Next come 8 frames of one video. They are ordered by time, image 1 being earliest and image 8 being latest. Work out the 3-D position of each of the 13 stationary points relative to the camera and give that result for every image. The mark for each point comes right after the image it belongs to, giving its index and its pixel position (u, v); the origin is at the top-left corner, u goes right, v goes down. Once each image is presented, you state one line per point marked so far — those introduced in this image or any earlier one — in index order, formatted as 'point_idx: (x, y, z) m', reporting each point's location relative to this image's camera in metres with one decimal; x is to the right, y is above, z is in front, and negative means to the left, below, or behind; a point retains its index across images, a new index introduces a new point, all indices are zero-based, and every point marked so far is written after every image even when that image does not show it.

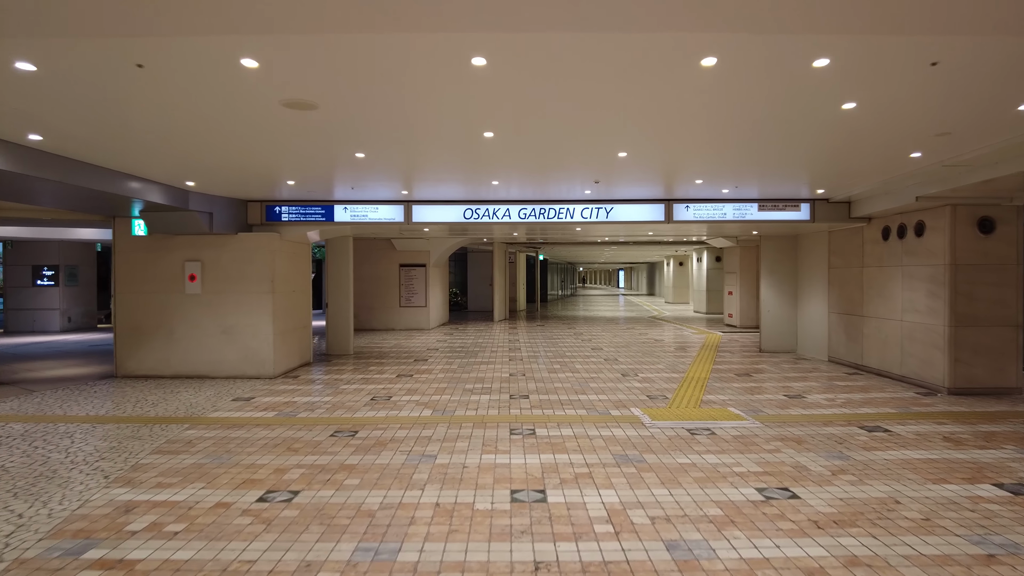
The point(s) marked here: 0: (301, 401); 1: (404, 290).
0: (-2.6, -1.4, +7.8) m
1: (-3.0, -0.1, +17.7) m
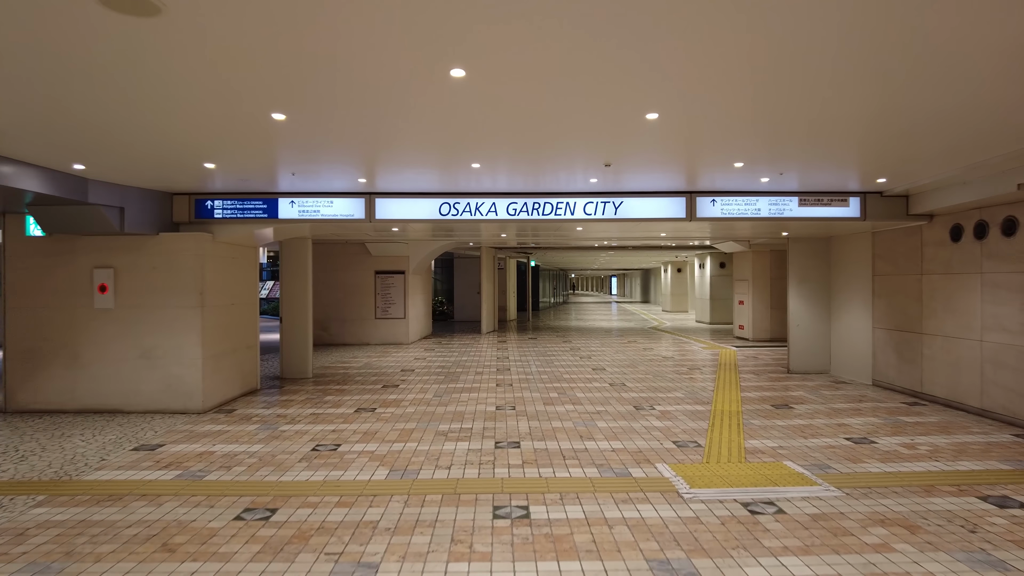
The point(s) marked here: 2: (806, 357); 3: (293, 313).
0: (-2.7, -1.5, +5.9) m
1: (-3.3, -0.3, +15.9) m
2: (+5.0, -1.2, +10.8) m
3: (-3.7, -0.4, +10.7) m
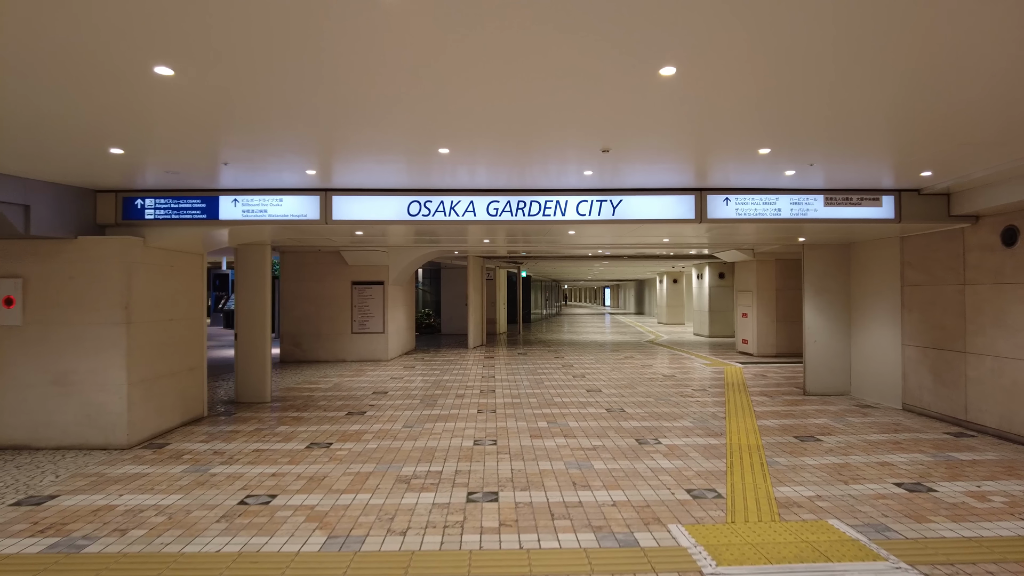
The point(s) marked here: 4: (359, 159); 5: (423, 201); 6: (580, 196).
0: (-2.9, -1.6, +4.8) m
1: (-3.6, -0.6, +14.7) m
2: (+4.8, -1.4, +9.7) m
3: (-3.9, -0.6, +9.5) m
4: (-1.5, +1.2, +6.2) m
5: (-1.0, +1.0, +6.9) m
6: (+0.8, +1.0, +7.0) m
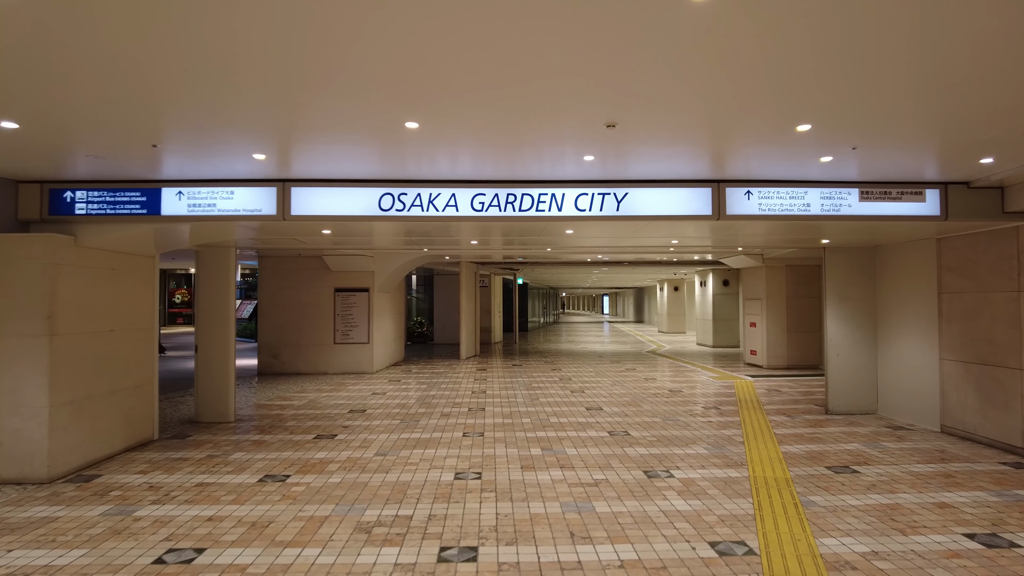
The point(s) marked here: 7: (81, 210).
0: (-3.0, -1.7, +3.8) m
1: (-3.7, -0.8, +13.8) m
2: (+4.7, -1.5, +8.8) m
3: (-4.1, -0.7, +8.6) m
4: (-1.6, +1.2, +5.3) m
5: (-1.1, +0.9, +6.0) m
6: (+0.6, +1.0, +6.1) m
7: (-4.0, +0.7, +5.9) m
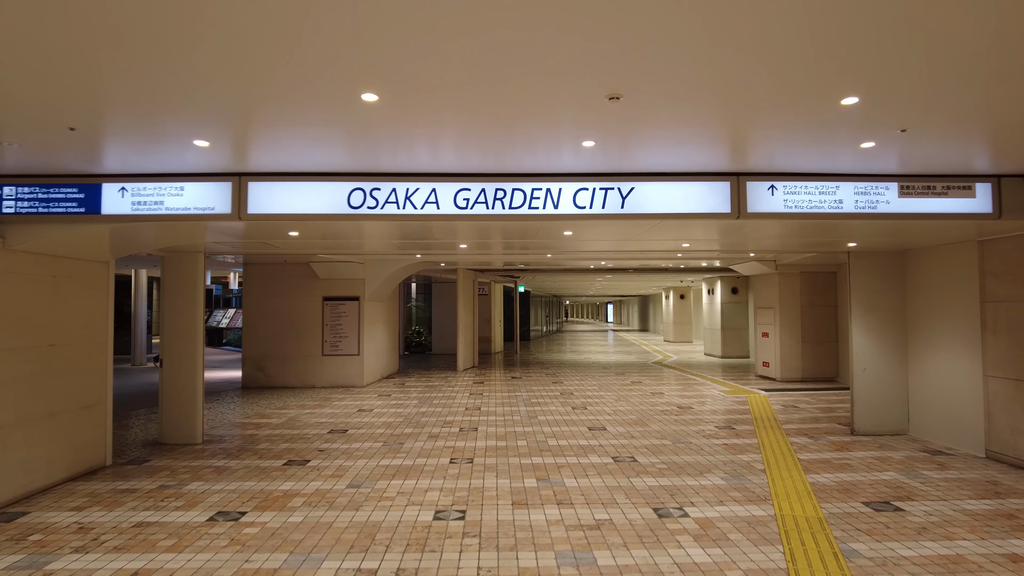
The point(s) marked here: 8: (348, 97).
0: (-3.1, -1.7, +3.0) m
1: (-3.8, -0.9, +13.0) m
2: (+4.6, -1.6, +8.0) m
3: (-4.1, -0.8, +7.9) m
4: (-1.7, +1.1, +4.6) m
5: (-1.2, +0.8, +5.3) m
6: (+0.6, +0.9, +5.4) m
7: (-4.1, +0.7, +5.2) m
8: (-1.1, +1.2, +4.1) m
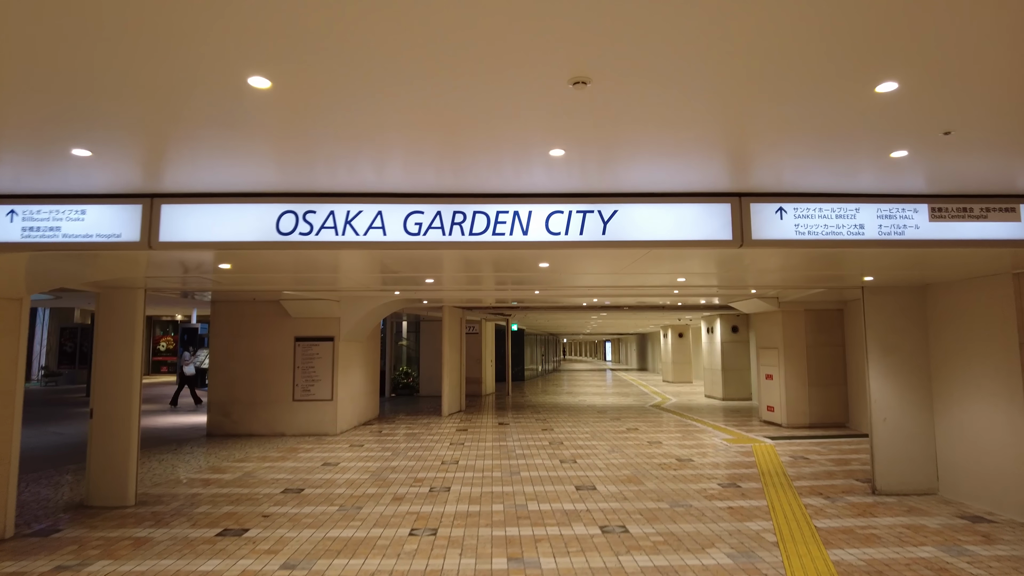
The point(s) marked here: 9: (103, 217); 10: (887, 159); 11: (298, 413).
0: (-3.4, -1.9, +2.1) m
1: (-4.1, -1.7, +12.1) m
2: (+4.3, -2.0, +7.1) m
3: (-4.4, -1.3, +7.0) m
4: (-2.0, +0.9, +3.8) m
5: (-1.4, +0.5, +4.5) m
6: (+0.3, +0.6, +4.6) m
7: (-4.4, +0.4, +4.4) m
8: (-1.3, +1.0, +3.3) m
9: (-2.8, +0.5, +4.4) m
10: (+2.4, +0.8, +4.1) m
11: (-4.1, -2.4, +12.1) m
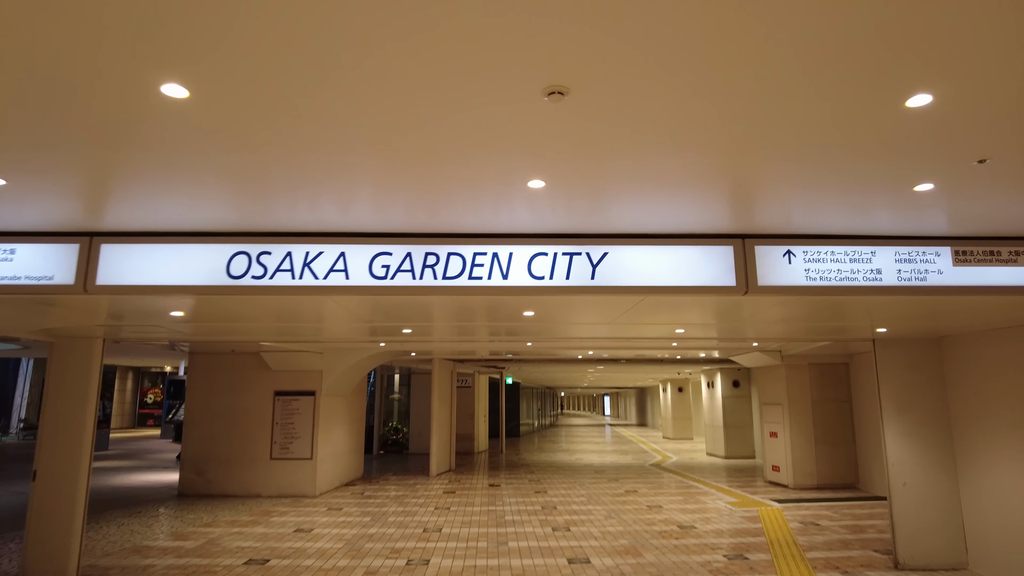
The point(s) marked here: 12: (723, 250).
0: (-3.5, -2.0, +1.5) m
1: (-4.2, -2.6, +11.5) m
2: (+4.2, -2.6, +6.4) m
3: (-4.5, -1.8, +6.3) m
4: (-2.1, +0.6, +3.4) m
5: (-1.6, +0.2, +4.0) m
6: (+0.2, +0.3, +4.1) m
7: (-4.5, +0.1, +4.0) m
8: (-1.5, +0.8, +2.9) m
9: (-2.9, +0.2, +4.0) m
10: (+2.3, +0.5, +3.7) m
11: (-4.2, -3.3, +11.4) m
12: (+1.4, +0.2, +4.2) m
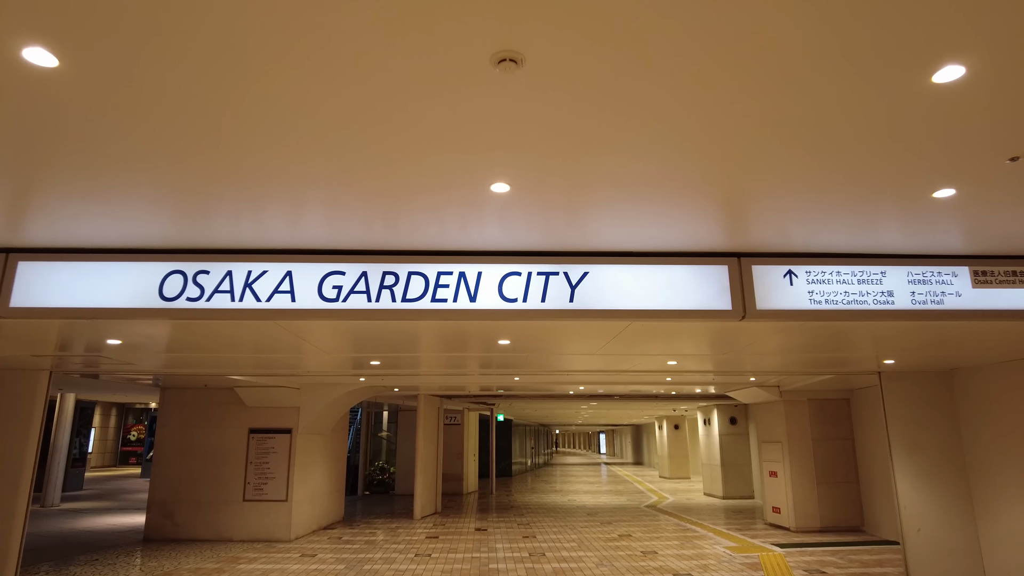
0: (-3.6, -2.0, +0.9) m
1: (-4.4, -3.2, +10.8) m
2: (+4.0, -2.8, +5.9) m
3: (-4.7, -2.0, +5.8) m
4: (-2.3, +0.5, +3.0) m
5: (-1.7, +0.1, +3.6) m
6: (0.0, +0.1, +3.7) m
7: (-4.7, -0.1, +3.5) m
8: (-1.6, +0.7, +2.5) m
9: (-3.1, +0.1, +3.6) m
10: (+2.1, +0.4, +3.3) m
11: (-4.5, -3.8, +10.7) m
12: (+1.2, +0.1, +3.8) m
